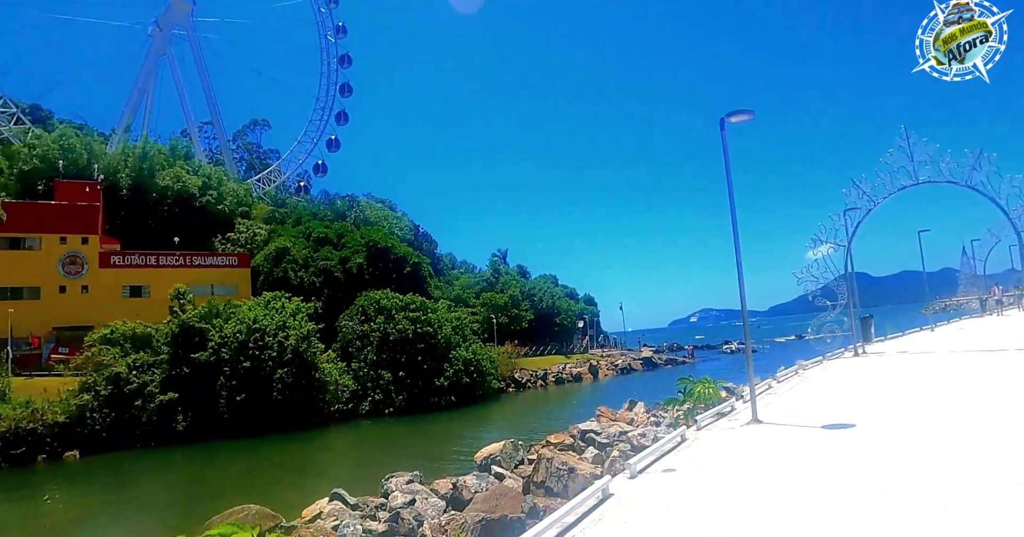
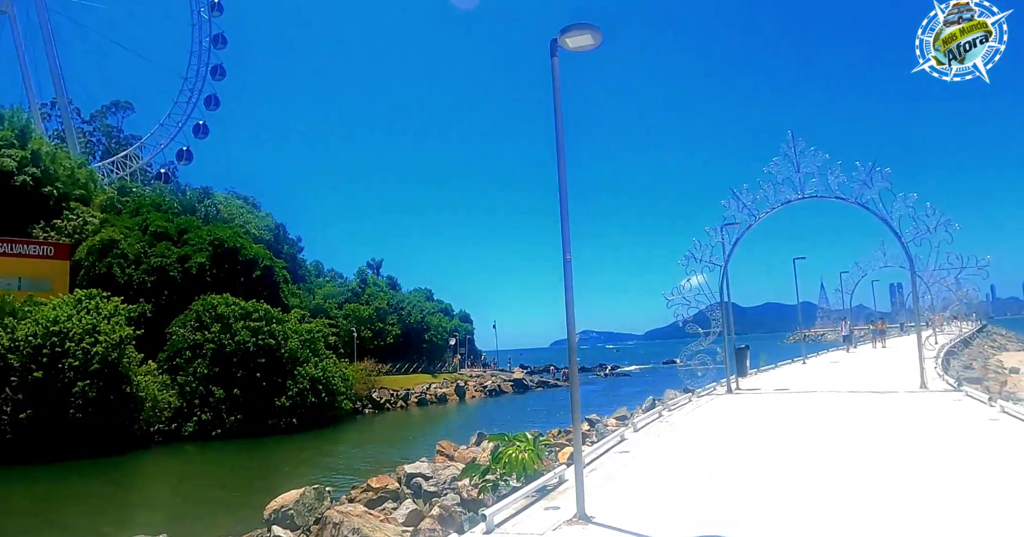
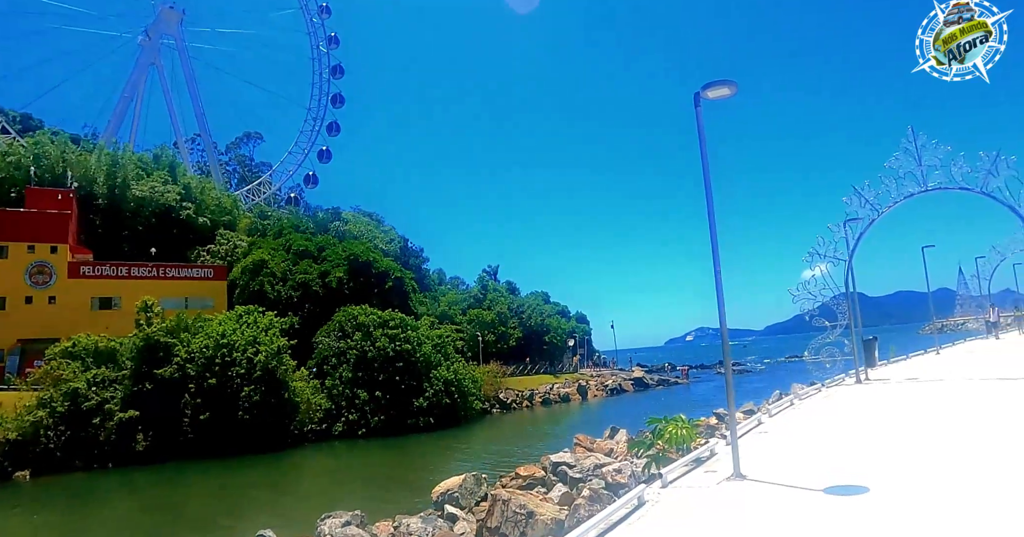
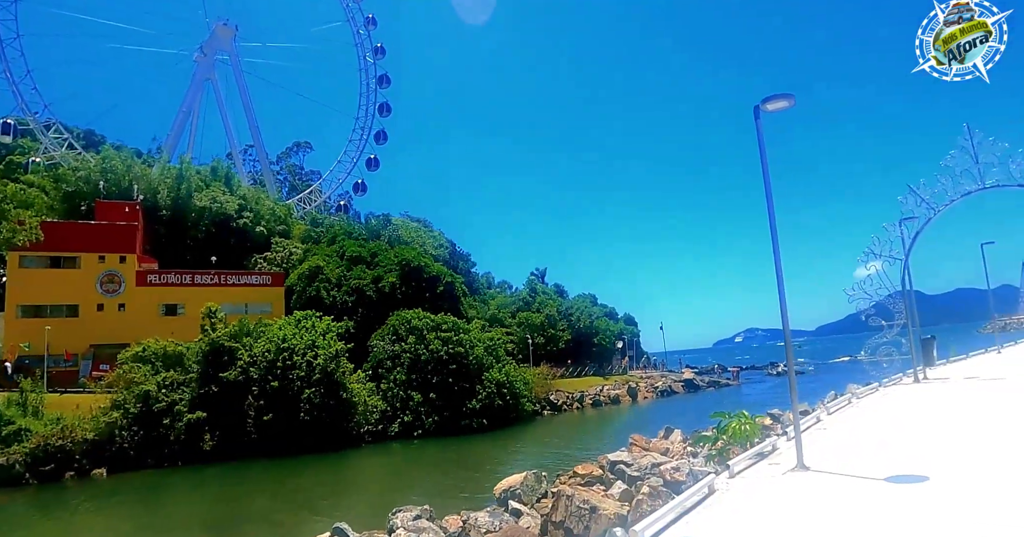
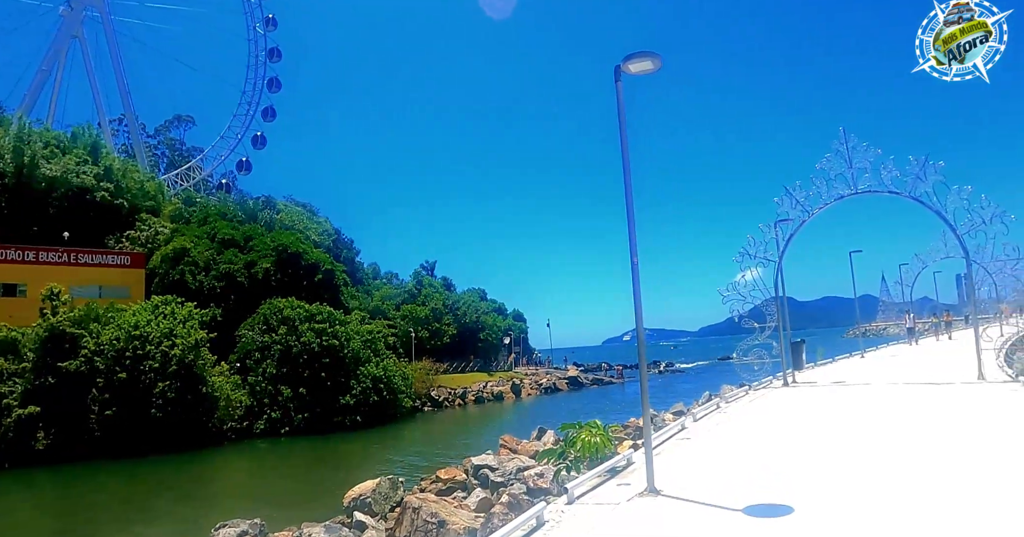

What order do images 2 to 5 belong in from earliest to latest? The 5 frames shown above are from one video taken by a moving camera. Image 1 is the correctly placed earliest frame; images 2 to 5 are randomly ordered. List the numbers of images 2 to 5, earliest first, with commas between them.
4, 3, 5, 2
